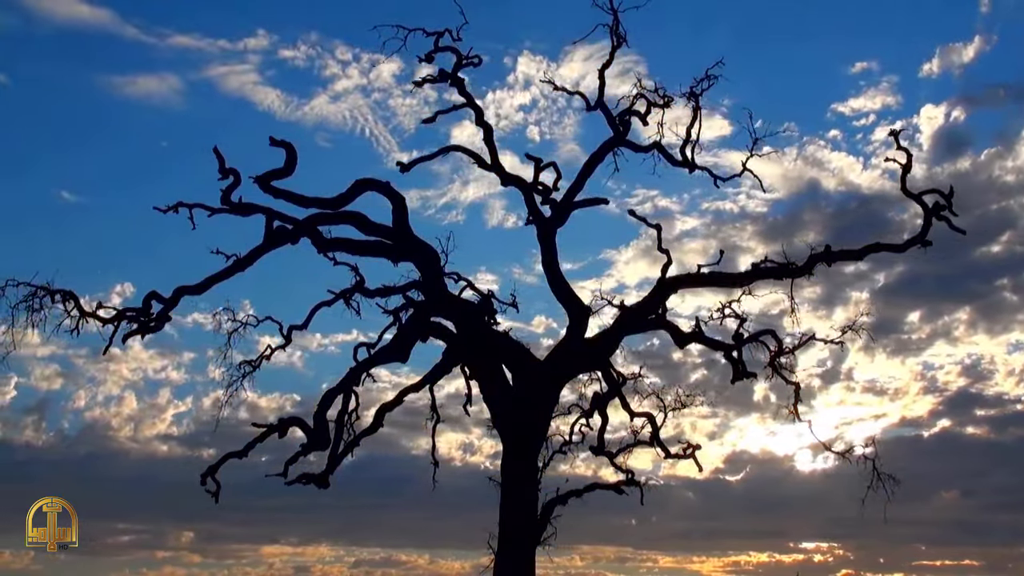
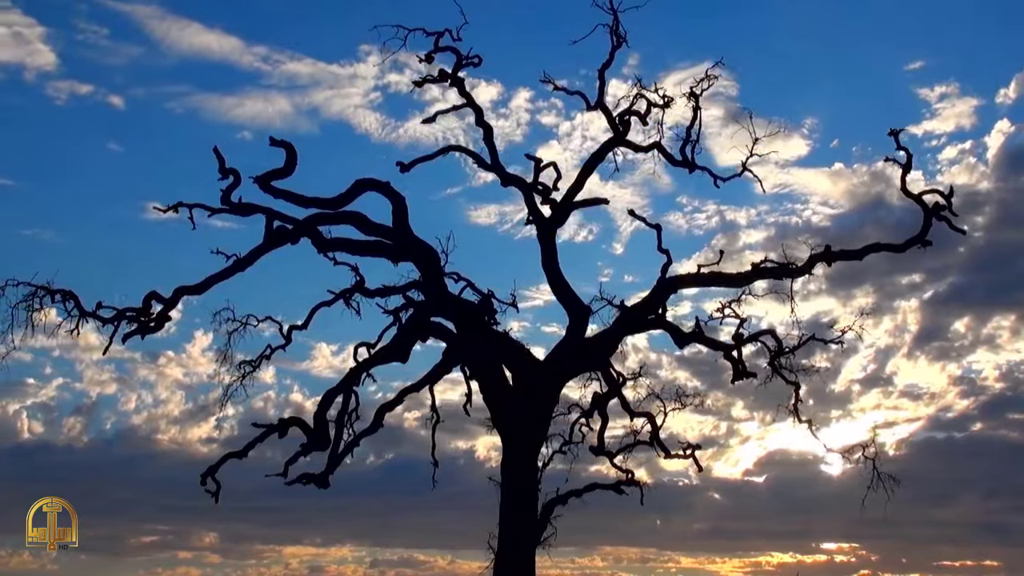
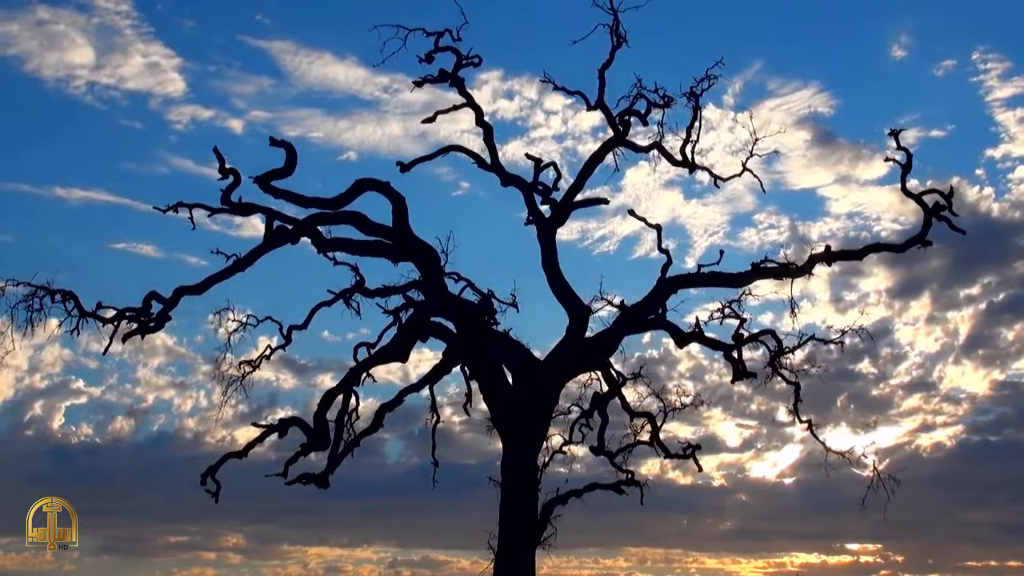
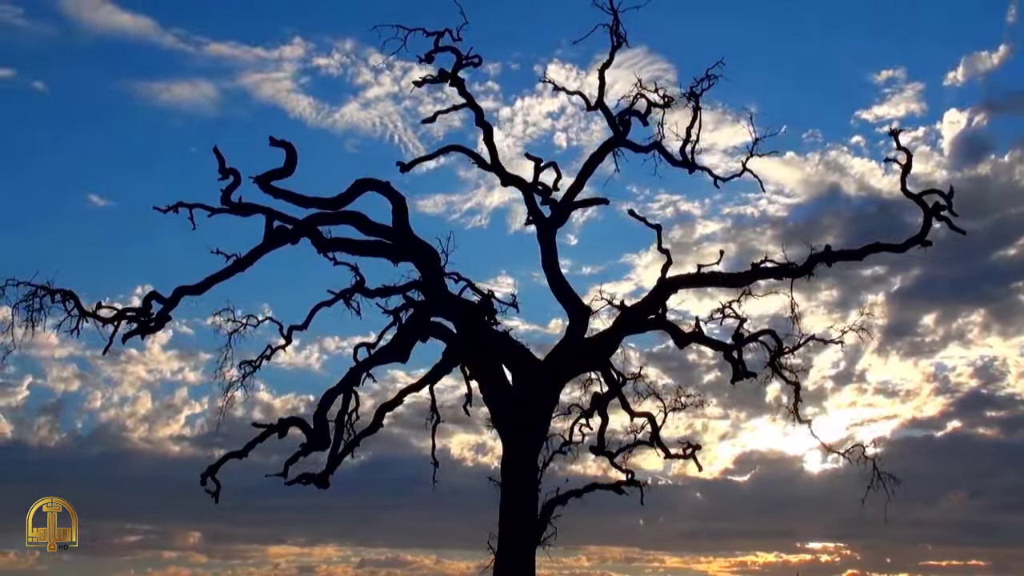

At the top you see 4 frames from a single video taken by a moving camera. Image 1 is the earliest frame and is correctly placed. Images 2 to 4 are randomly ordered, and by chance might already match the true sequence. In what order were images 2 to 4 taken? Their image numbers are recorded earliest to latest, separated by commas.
4, 2, 3
